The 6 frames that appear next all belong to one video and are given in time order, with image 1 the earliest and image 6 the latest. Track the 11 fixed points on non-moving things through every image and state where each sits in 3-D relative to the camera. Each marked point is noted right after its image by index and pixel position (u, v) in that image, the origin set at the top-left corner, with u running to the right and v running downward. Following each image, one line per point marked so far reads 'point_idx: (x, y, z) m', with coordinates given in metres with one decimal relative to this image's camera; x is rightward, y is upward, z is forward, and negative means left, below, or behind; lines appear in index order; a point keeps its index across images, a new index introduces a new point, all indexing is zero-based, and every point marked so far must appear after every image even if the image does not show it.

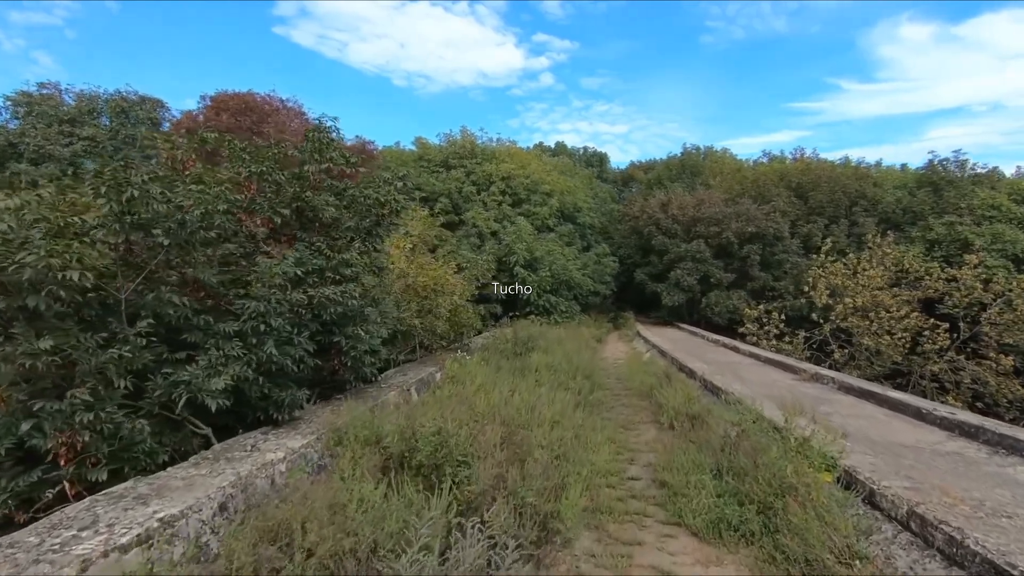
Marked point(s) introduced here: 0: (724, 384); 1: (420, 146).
0: (+2.2, -1.0, +6.1) m
1: (-2.8, +4.4, +18.1) m
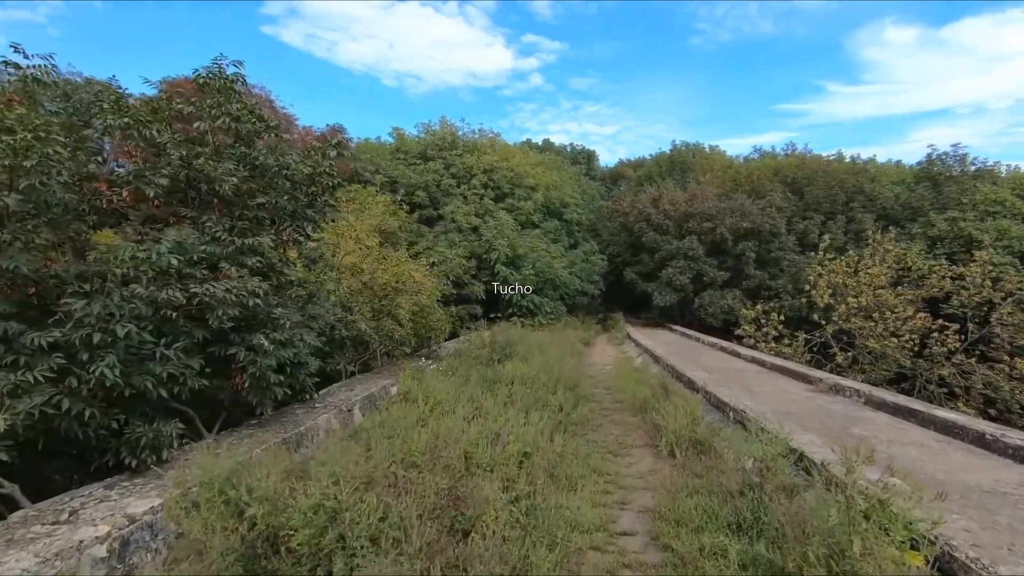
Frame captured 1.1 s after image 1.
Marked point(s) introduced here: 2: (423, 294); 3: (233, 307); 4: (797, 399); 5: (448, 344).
0: (+1.9, -1.0, +5.2) m
1: (-3.3, +4.4, +17.0) m
2: (-1.0, -0.1, +6.9) m
3: (-1.5, -0.1, +3.0) m
4: (+2.6, -1.0, +5.3) m
5: (-0.9, -0.8, +8.2) m
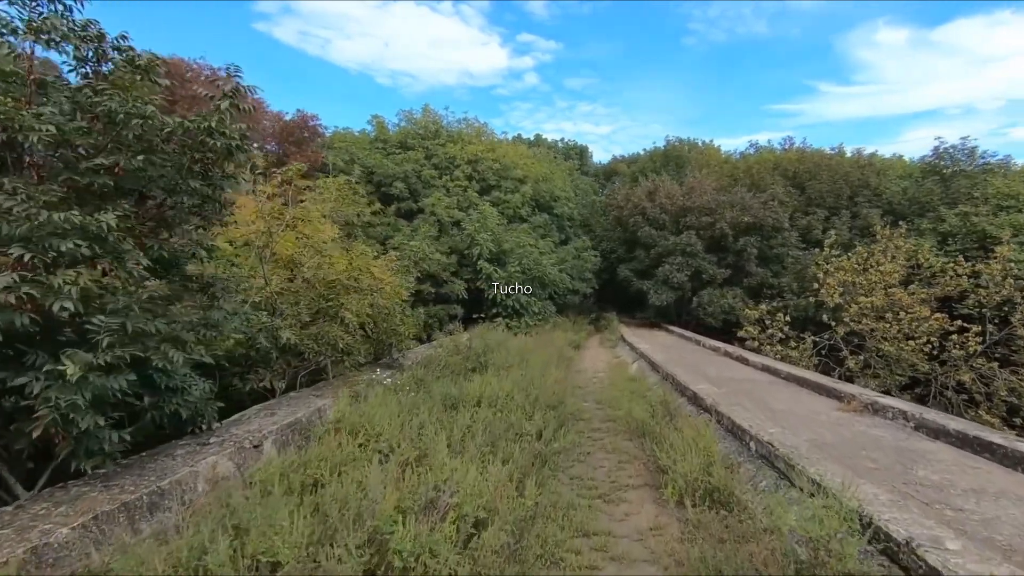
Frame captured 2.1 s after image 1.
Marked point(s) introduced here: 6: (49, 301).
0: (+1.7, -1.0, +4.2) m
1: (-3.7, +4.4, +16.0) m
2: (-1.3, -0.1, +5.9) m
3: (-1.7, -0.1, +2.0) m
4: (+2.3, -1.0, +4.3) m
5: (-1.2, -0.8, +7.1) m
6: (-1.6, 0.0, +2.1) m
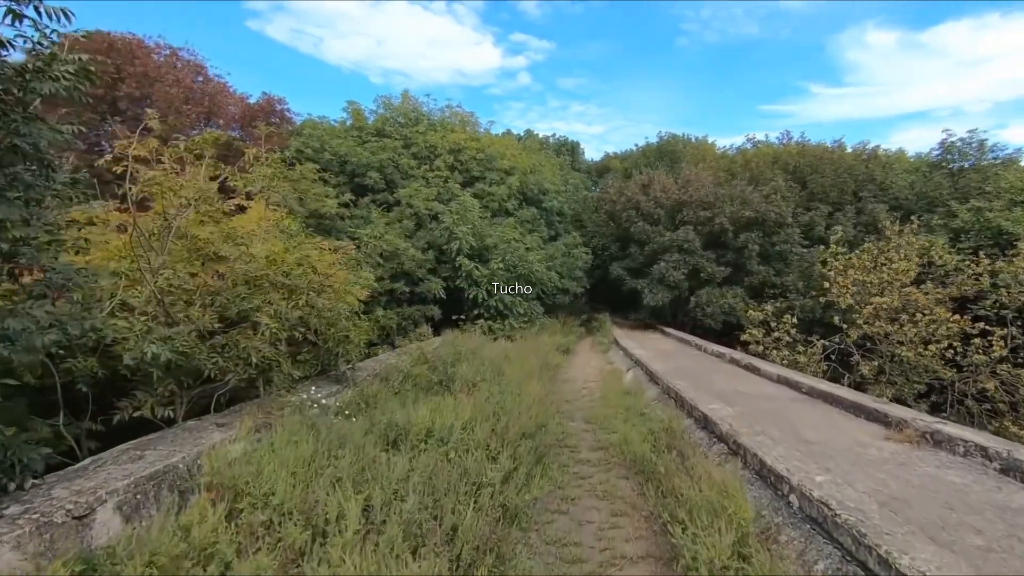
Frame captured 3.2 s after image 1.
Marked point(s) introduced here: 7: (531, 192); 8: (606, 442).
0: (+1.5, -0.9, +3.2) m
1: (-4.0, +4.5, +14.9) m
2: (-1.5, 0.0, +4.8) m
3: (-1.9, -0.1, +1.0) m
4: (+2.1, -1.0, +3.3) m
5: (-1.4, -0.8, +6.1) m
6: (-1.8, 0.0, +1.0) m
7: (+0.5, +2.5, +15.2) m
8: (+0.8, -1.2, +4.6) m
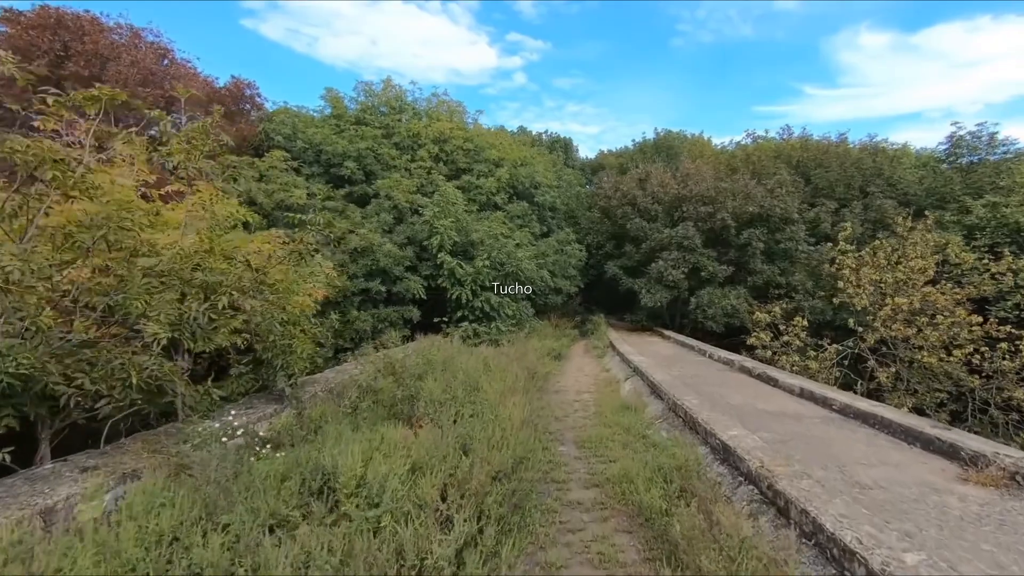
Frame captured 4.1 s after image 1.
0: (+1.3, -0.9, +2.3) m
1: (-4.3, +4.5, +14.0) m
2: (-1.7, 0.0, +3.9) m
3: (-2.0, -0.1, +0.1) m
4: (+1.9, -1.0, +2.4) m
5: (-1.6, -0.8, +5.2) m
6: (-1.9, 0.0, +0.1) m
7: (+0.2, +2.5, +14.3) m
8: (+0.6, -1.2, +3.8) m
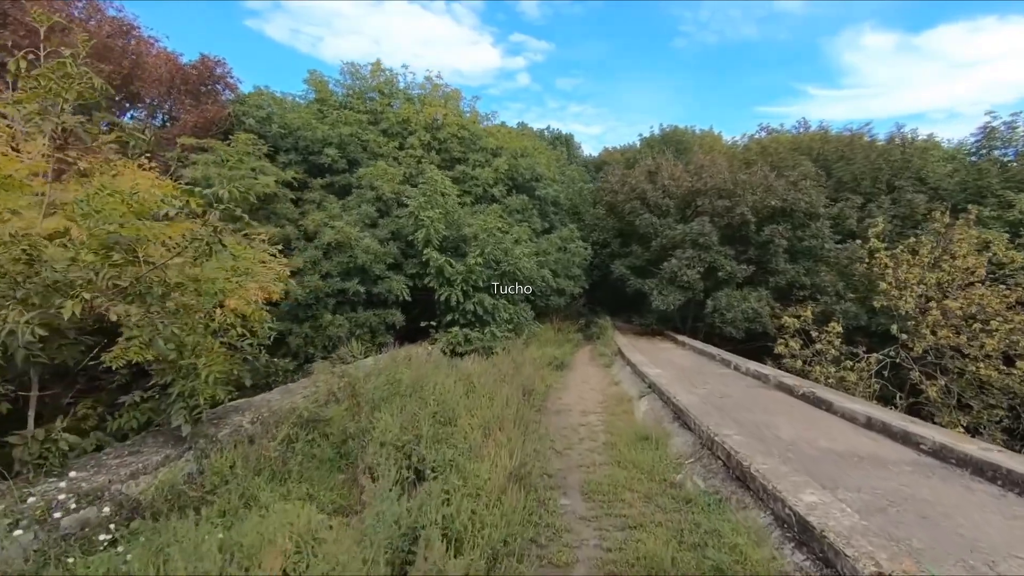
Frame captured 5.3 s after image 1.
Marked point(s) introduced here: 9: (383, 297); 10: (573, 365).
0: (+1.2, -0.9, +1.2) m
1: (-4.3, +4.5, +12.9) m
2: (-1.8, 0.0, +2.8) m
3: (-2.1, -0.1, -1.1) m
4: (+1.8, -1.0, +1.3) m
5: (-1.7, -0.8, +4.1) m
6: (-2.1, 0.0, -1.0) m
7: (+0.2, +2.5, +13.2) m
8: (+0.5, -1.2, +2.6) m
9: (-1.9, -0.1, +8.5) m
10: (+1.0, -1.2, +9.5) m
